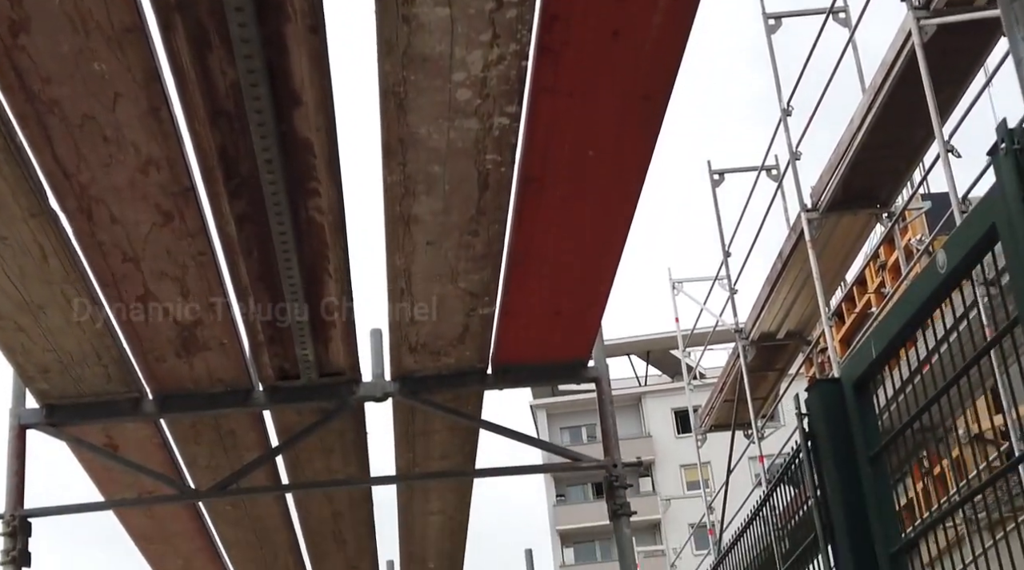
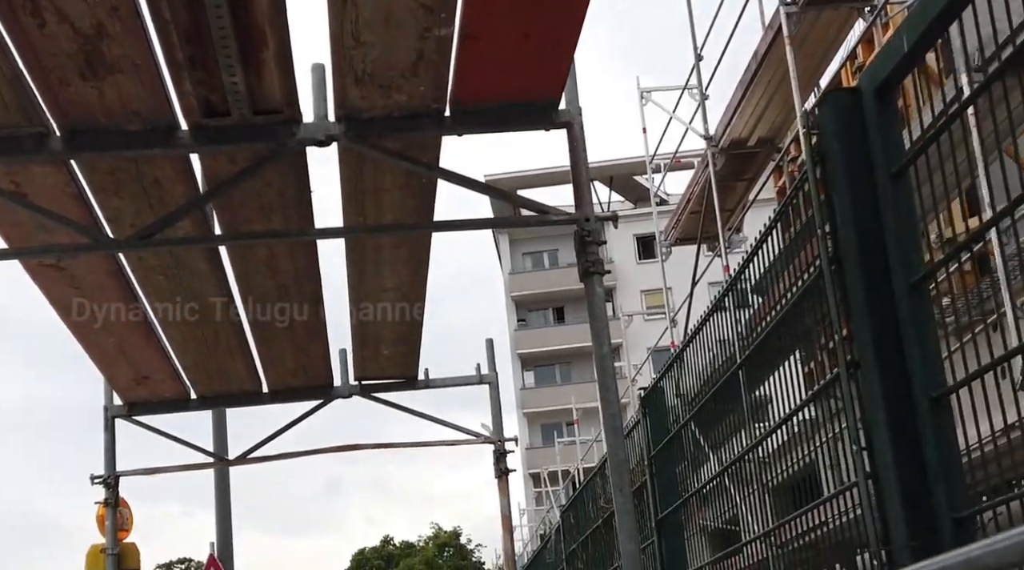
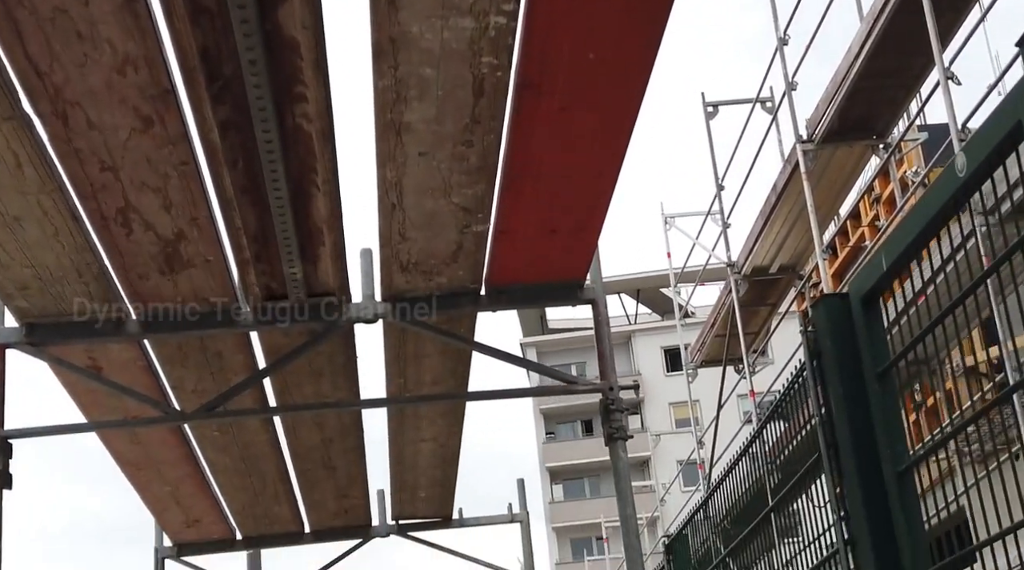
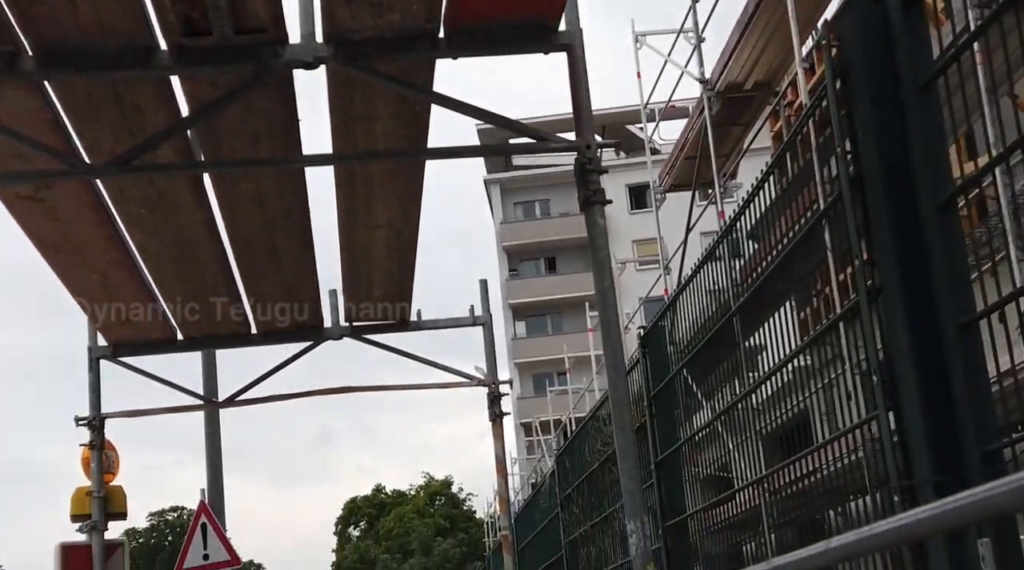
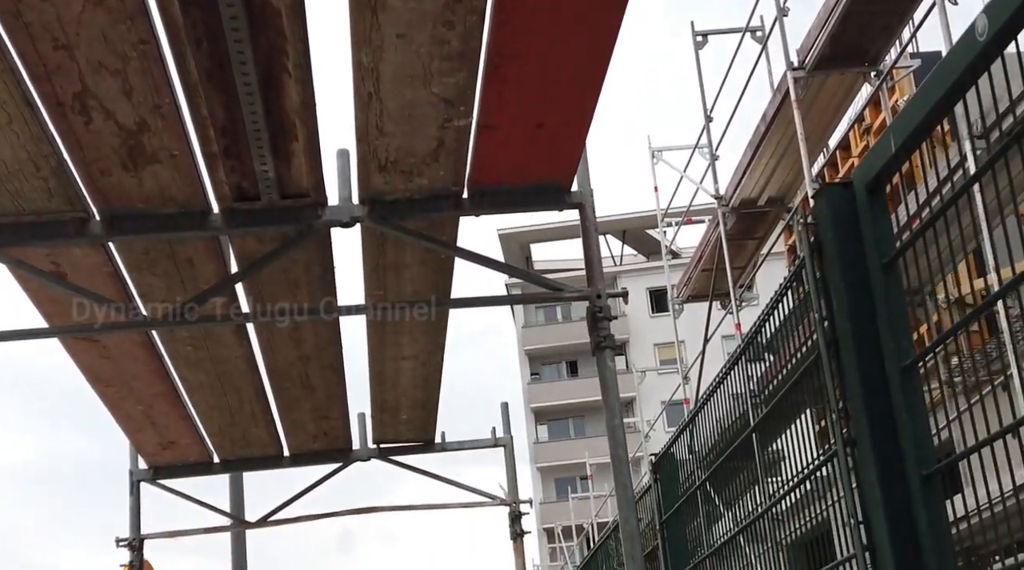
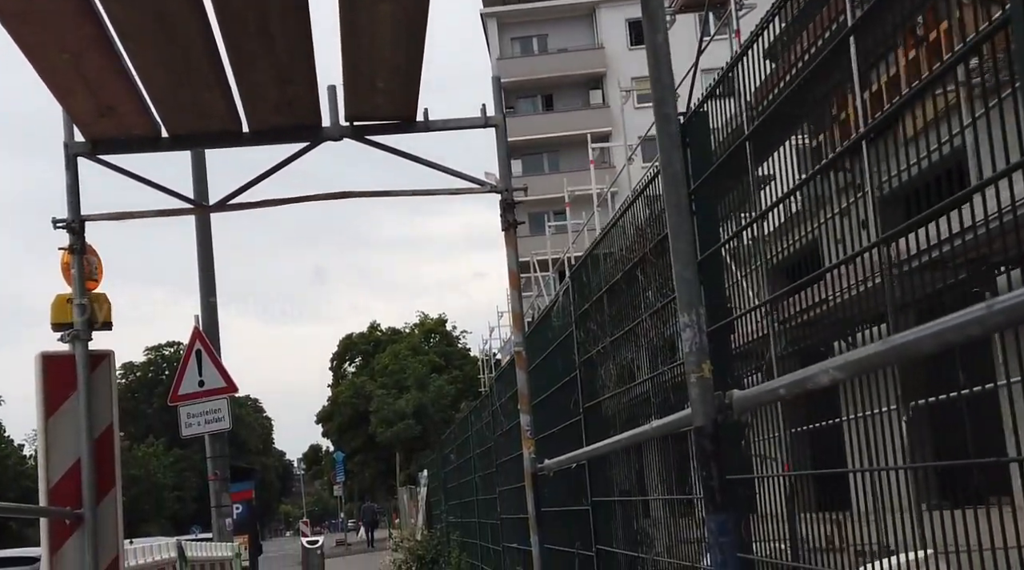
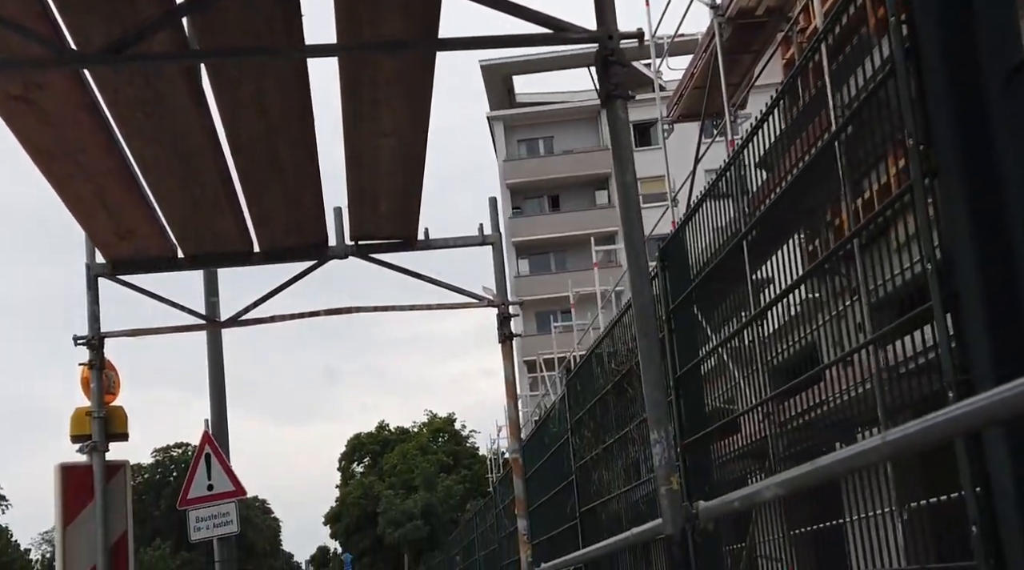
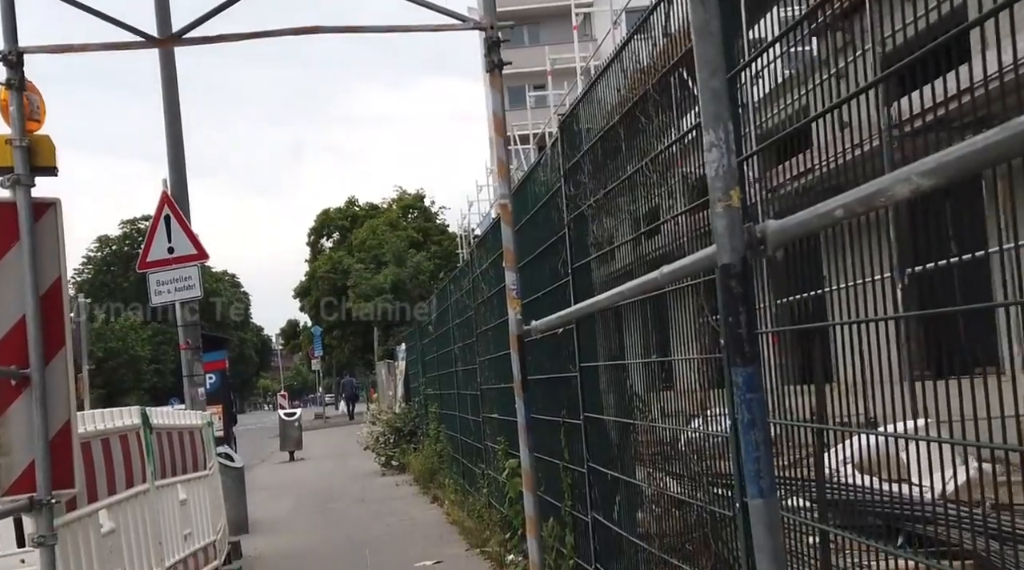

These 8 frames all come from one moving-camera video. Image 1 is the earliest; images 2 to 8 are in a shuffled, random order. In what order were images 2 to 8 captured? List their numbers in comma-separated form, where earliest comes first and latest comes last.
3, 5, 2, 4, 7, 6, 8
